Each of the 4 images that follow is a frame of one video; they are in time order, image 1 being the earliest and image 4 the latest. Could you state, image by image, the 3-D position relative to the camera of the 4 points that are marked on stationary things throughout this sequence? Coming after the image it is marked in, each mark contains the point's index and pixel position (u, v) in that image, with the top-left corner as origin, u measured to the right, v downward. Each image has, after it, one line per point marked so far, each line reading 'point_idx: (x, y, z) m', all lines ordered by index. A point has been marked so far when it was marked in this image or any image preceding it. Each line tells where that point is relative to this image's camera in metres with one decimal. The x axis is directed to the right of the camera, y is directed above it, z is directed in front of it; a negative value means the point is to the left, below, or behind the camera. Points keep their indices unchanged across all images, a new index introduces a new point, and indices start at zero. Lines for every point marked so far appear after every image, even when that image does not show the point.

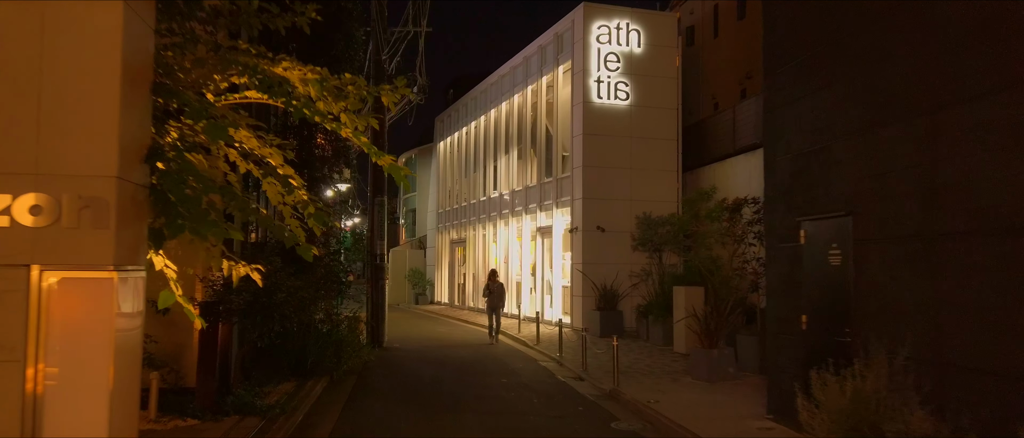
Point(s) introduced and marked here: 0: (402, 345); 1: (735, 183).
0: (-2.7, -3.1, +17.6) m
1: (+5.6, +0.9, +18.4) m
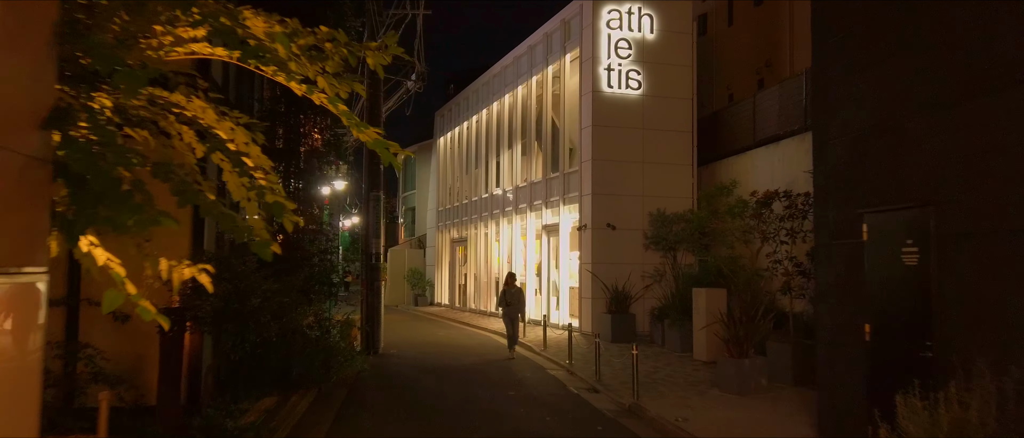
0: (-2.5, -3.0, +16.4) m
1: (+5.8, +1.0, +17.1) m
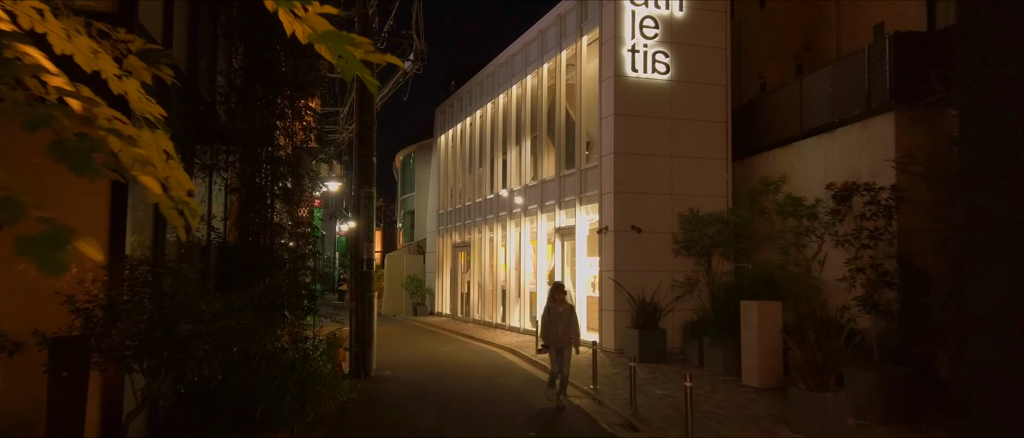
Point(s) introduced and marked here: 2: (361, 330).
0: (-2.3, -3.0, +14.1) m
1: (+6.0, +1.0, +14.9) m
2: (-2.8, -2.1, +13.6) m
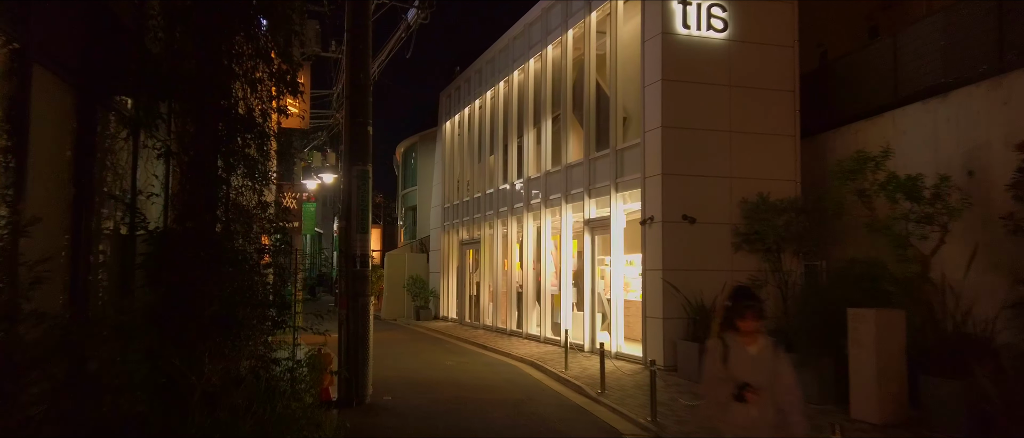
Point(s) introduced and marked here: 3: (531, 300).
0: (-1.8, -2.8, +11.2) m
1: (+6.5, +1.2, +12.0) m
2: (-2.4, -1.9, +10.7) m
3: (+0.5, -2.2, +19.9) m
